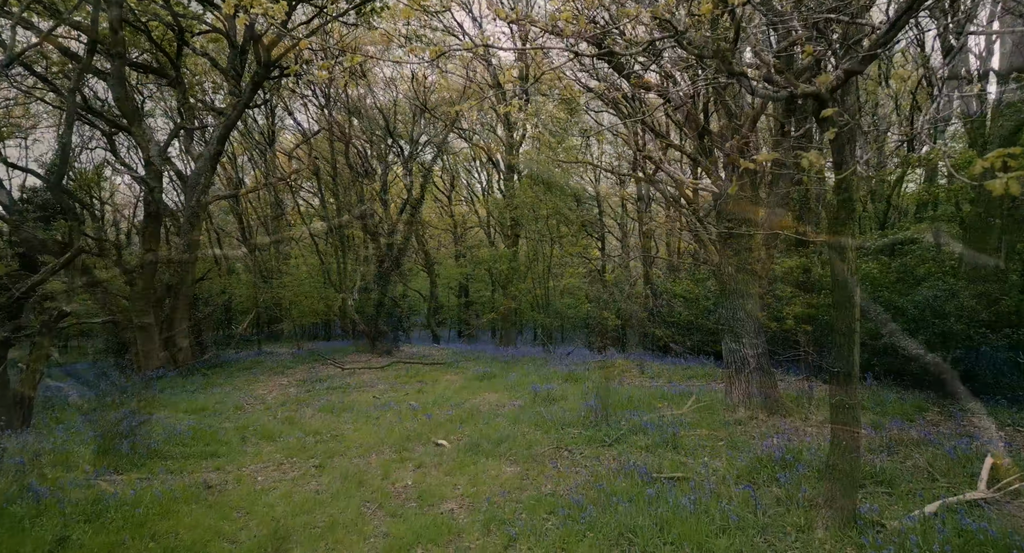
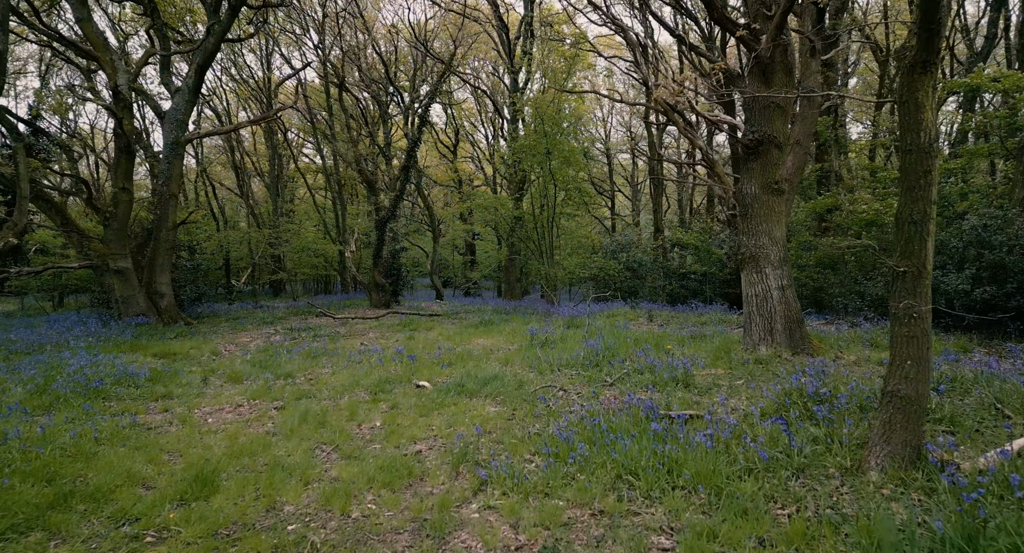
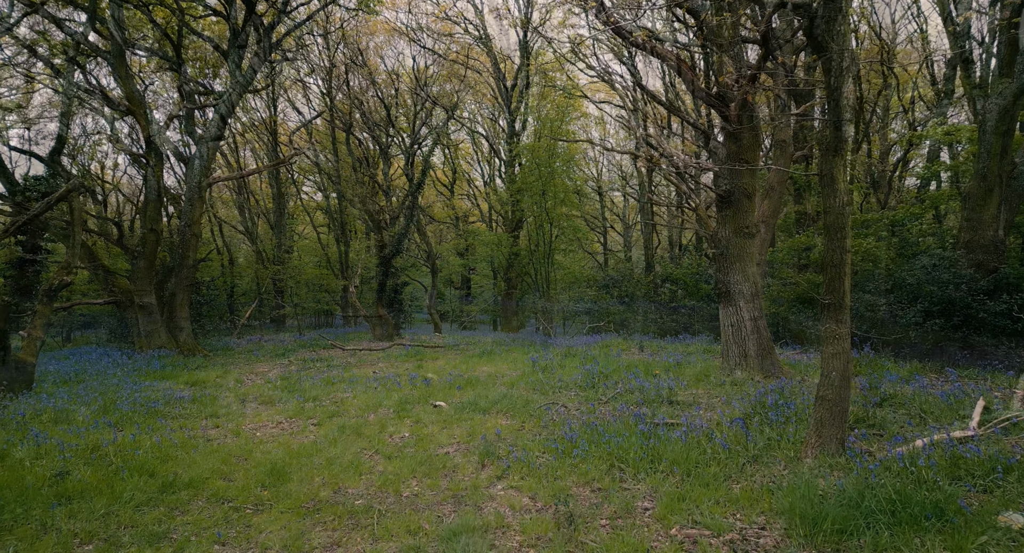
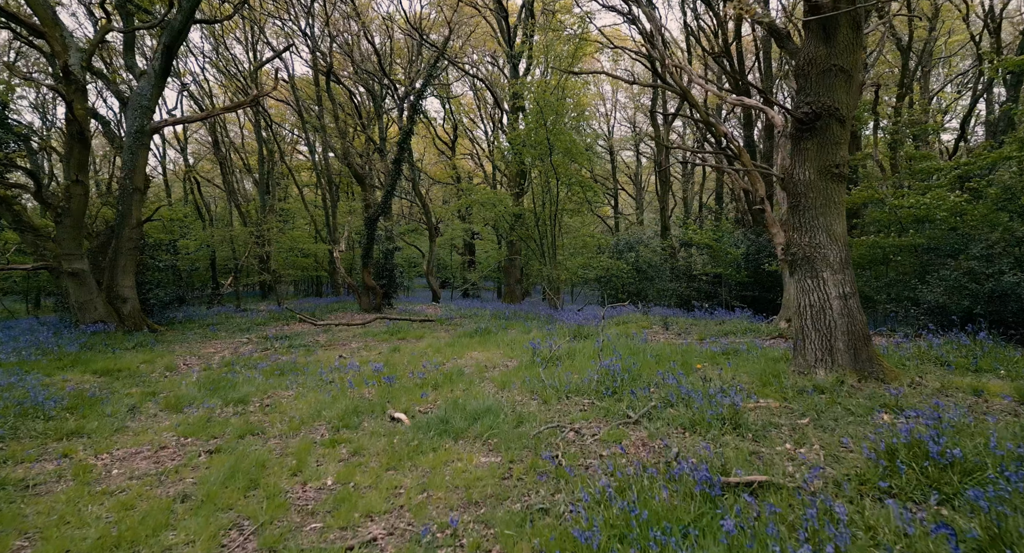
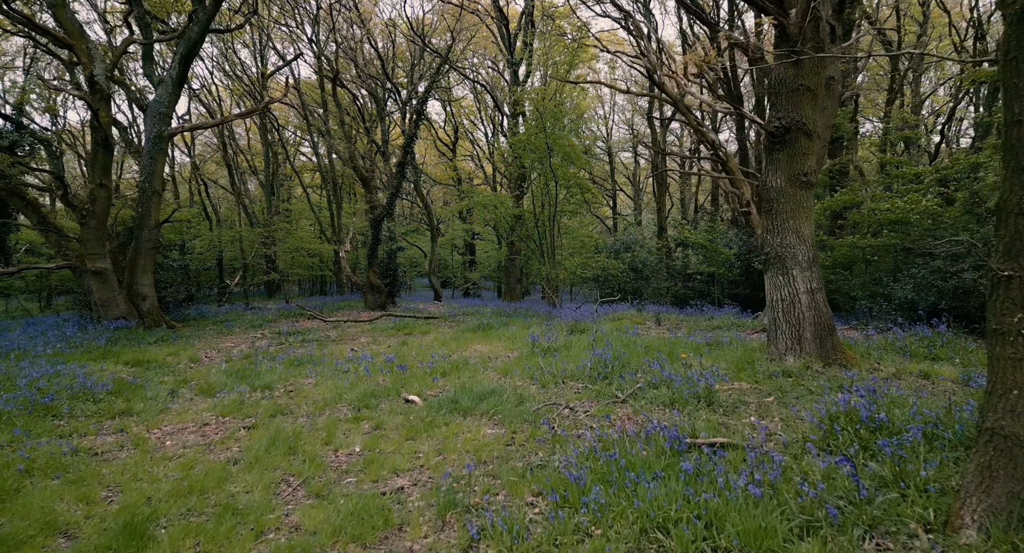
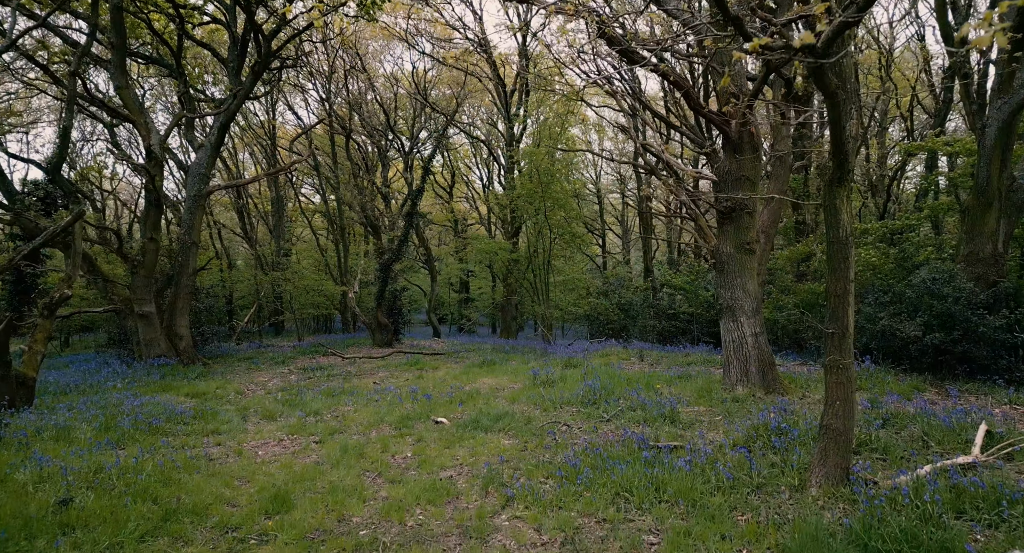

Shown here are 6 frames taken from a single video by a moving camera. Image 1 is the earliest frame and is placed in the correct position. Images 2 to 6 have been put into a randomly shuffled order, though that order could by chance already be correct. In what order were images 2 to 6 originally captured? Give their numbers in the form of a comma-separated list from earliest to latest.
6, 3, 2, 5, 4
